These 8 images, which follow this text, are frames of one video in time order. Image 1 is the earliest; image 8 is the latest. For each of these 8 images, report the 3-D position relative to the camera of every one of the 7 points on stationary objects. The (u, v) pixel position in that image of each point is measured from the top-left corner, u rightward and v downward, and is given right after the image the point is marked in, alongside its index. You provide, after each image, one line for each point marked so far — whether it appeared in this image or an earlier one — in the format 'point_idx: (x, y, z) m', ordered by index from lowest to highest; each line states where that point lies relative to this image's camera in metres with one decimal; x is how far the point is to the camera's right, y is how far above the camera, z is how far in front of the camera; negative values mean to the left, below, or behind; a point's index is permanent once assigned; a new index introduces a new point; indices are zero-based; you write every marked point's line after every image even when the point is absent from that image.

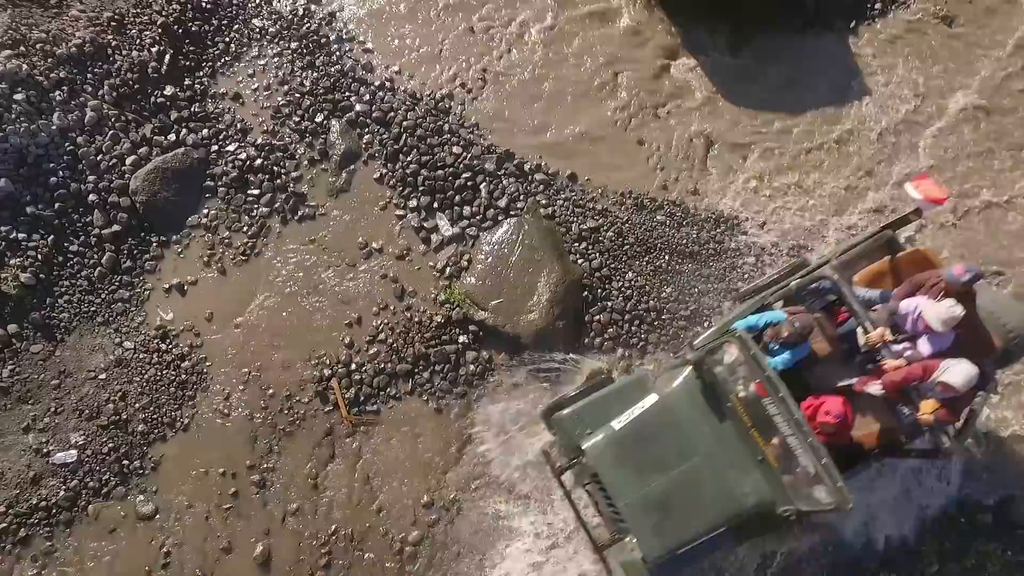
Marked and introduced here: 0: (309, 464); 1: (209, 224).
0: (-1.4, -1.3, +5.2) m
1: (-2.4, +0.5, +5.8) m
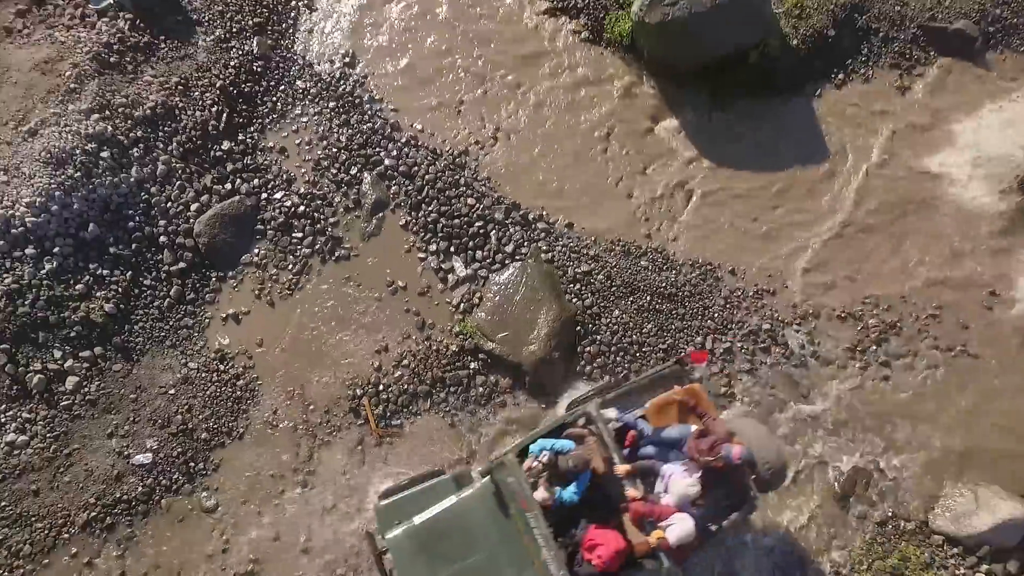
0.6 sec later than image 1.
0: (-1.4, -1.5, +6.2) m
1: (-2.4, +0.2, +6.8) m
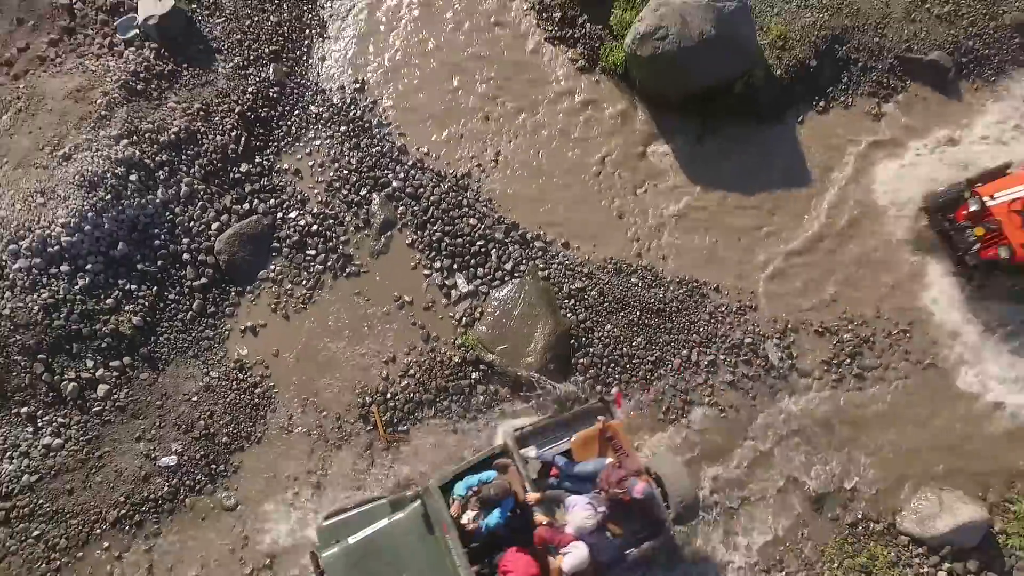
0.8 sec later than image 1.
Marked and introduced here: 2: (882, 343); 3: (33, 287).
0: (-1.4, -1.7, +6.7) m
1: (-2.4, +0.1, +7.3) m
2: (+3.7, -0.5, +7.1) m
3: (-4.4, 0.0, +6.7) m
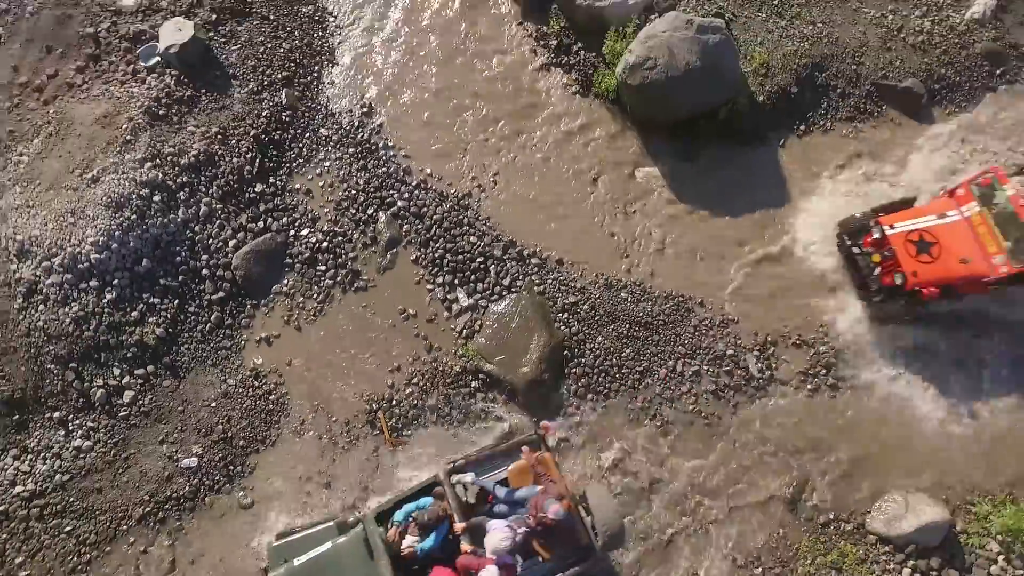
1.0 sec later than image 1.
0: (-1.5, -1.8, +7.2) m
1: (-2.4, 0.0, +7.8) m
2: (+3.7, -0.7, +7.6) m
3: (-4.5, -0.1, +7.2) m
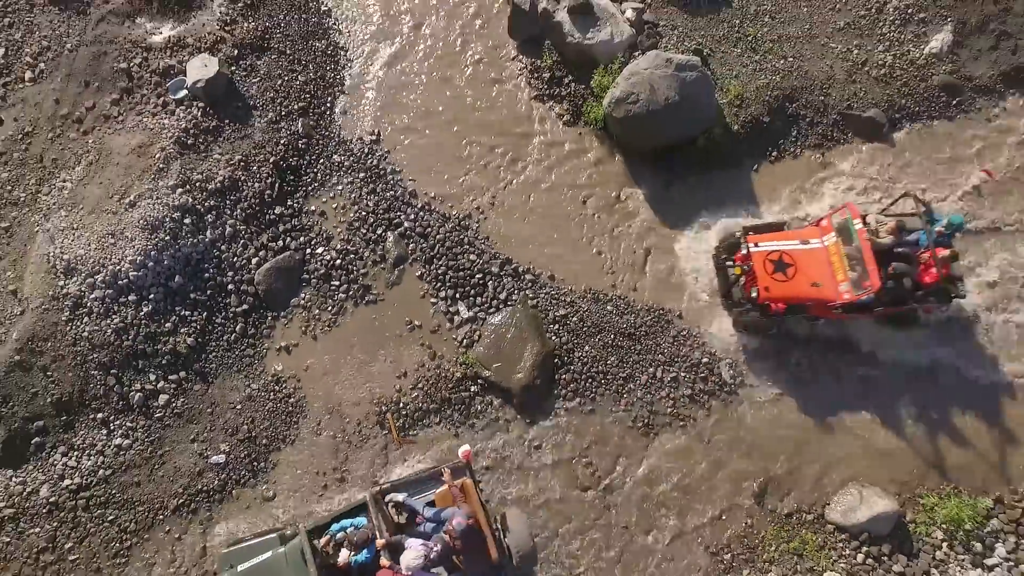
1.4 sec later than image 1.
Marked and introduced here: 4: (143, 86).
0: (-1.5, -2.0, +8.0) m
1: (-2.5, -0.2, +8.6) m
2: (+3.6, -0.8, +8.4) m
3: (-4.5, -0.3, +8.0) m
4: (-4.7, +2.6, +9.2) m
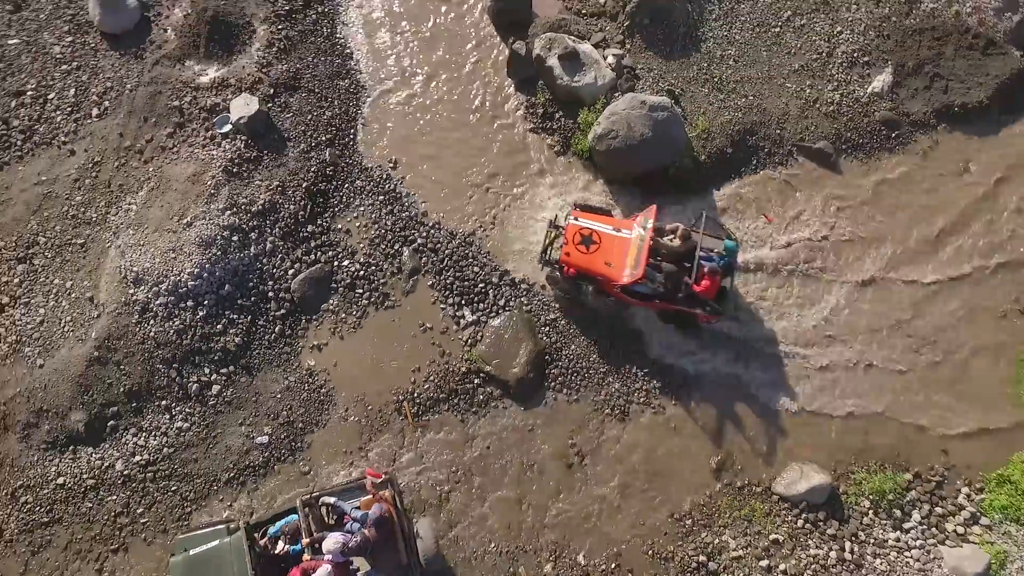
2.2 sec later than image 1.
0: (-1.6, -2.1, +9.5) m
1: (-2.5, -0.3, +10.1) m
2: (+3.6, -1.0, +9.9) m
3: (-4.5, -0.4, +9.5) m
4: (-4.7, +2.5, +10.7) m
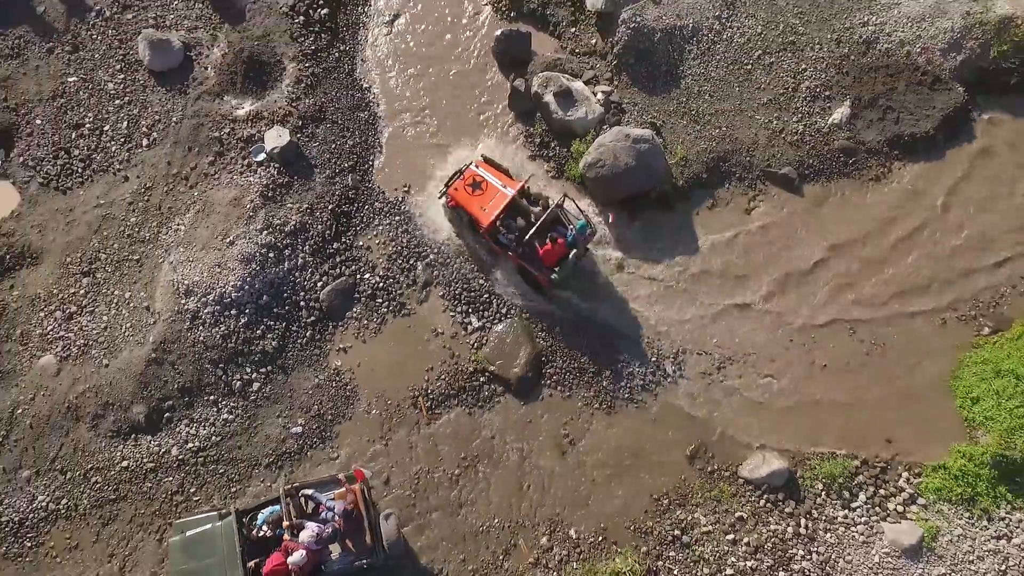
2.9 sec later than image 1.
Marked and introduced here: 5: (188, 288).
0: (-1.6, -2.3, +11.0) m
1: (-2.5, -0.5, +11.6) m
2: (+3.6, -1.1, +11.4) m
3: (-4.5, -0.5, +11.0) m
4: (-4.7, +2.3, +12.1) m
5: (-4.9, 0.0, +11.0) m
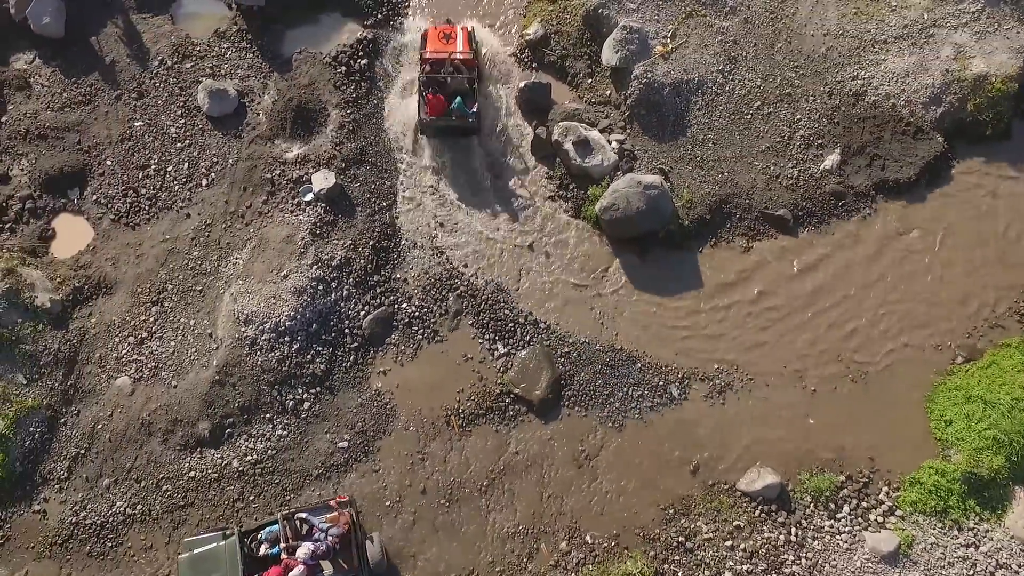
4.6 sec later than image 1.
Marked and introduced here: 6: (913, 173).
0: (-1.2, -2.8, +12.3) m
1: (-2.1, -1.0, +12.9) m
2: (+4.0, -1.7, +12.7) m
3: (-4.1, -1.0, +12.3) m
4: (-4.3, +1.8, +13.5) m
5: (-4.5, -0.5, +12.3) m
6: (+7.7, +2.2, +13.9) m
